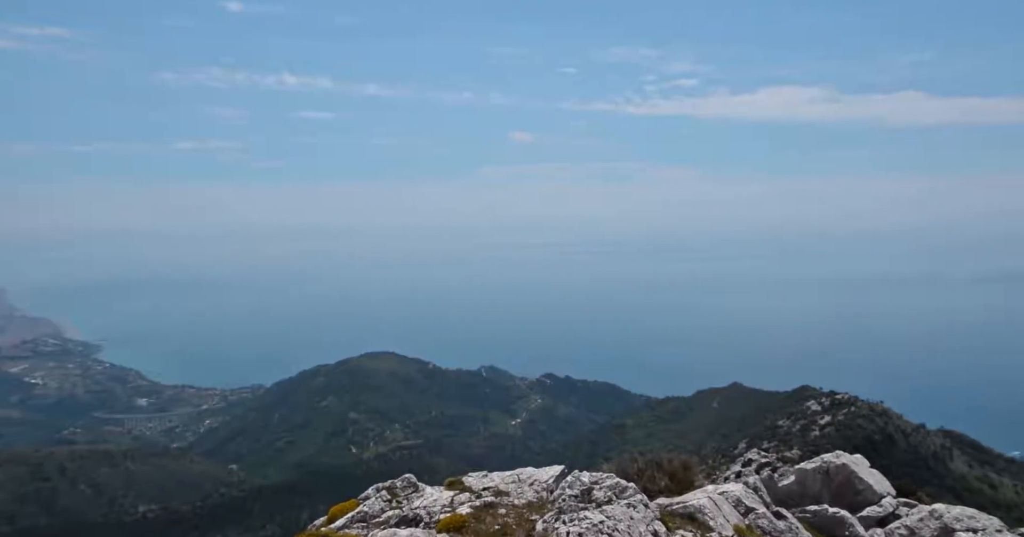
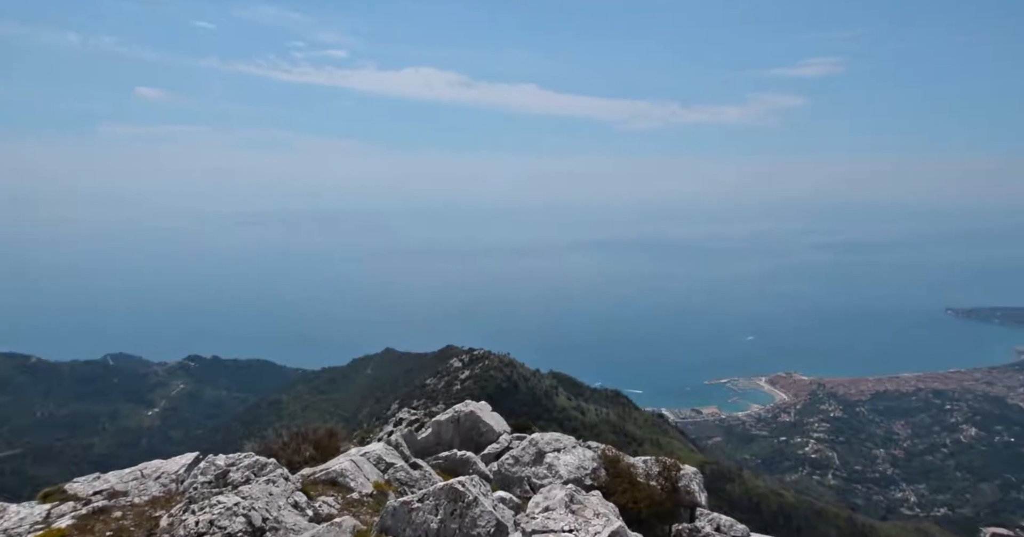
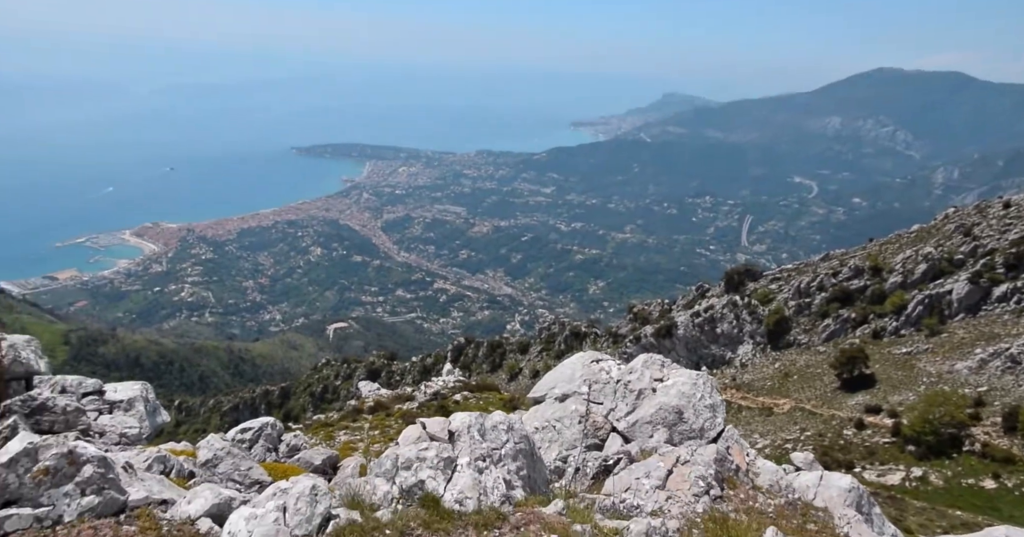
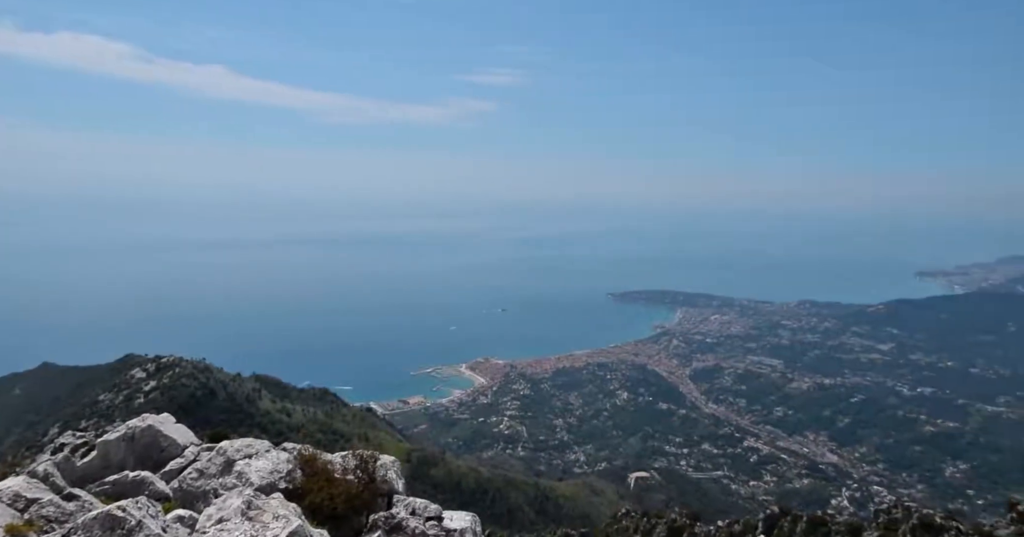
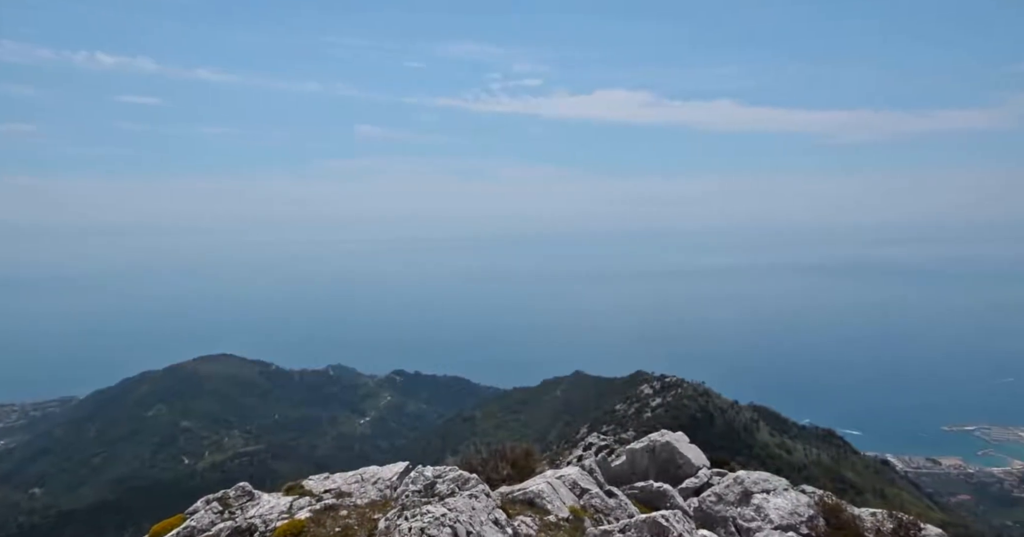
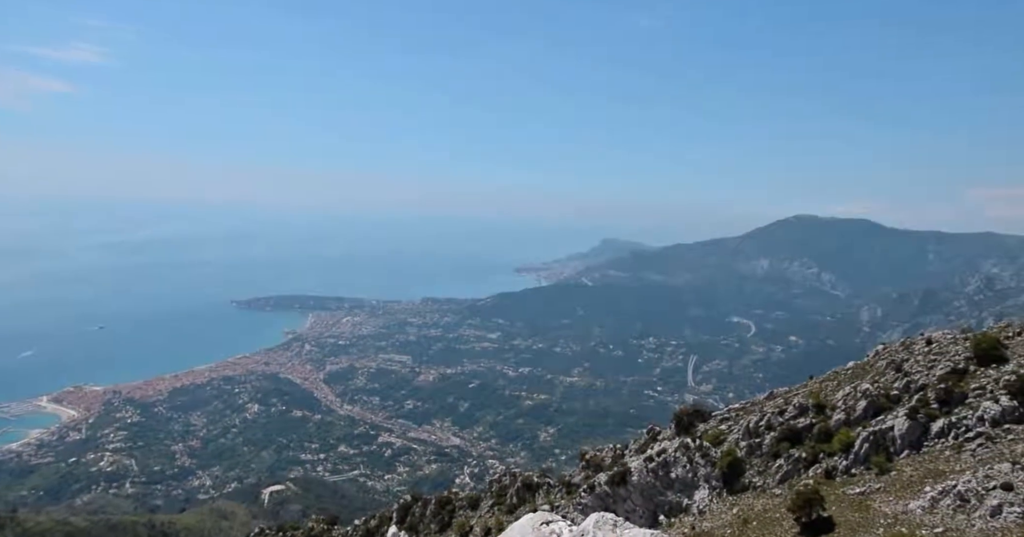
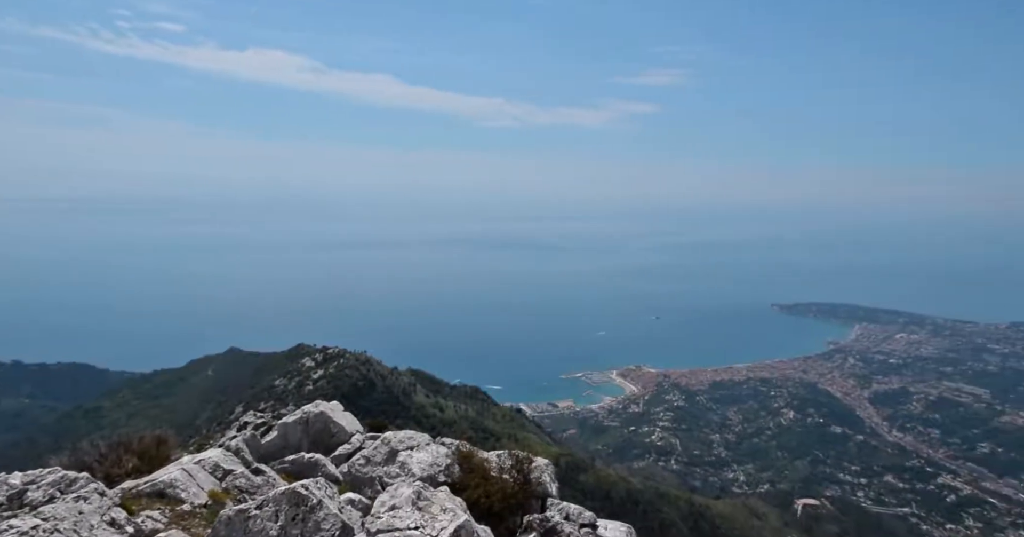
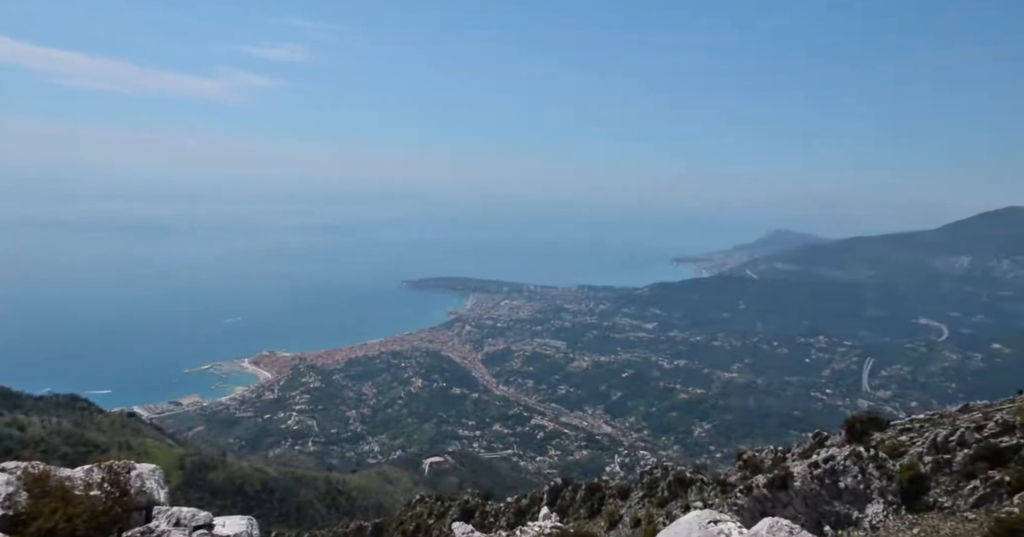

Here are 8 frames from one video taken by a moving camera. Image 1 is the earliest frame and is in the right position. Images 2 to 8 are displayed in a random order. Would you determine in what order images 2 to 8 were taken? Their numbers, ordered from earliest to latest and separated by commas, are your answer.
5, 2, 7, 4, 8, 6, 3
